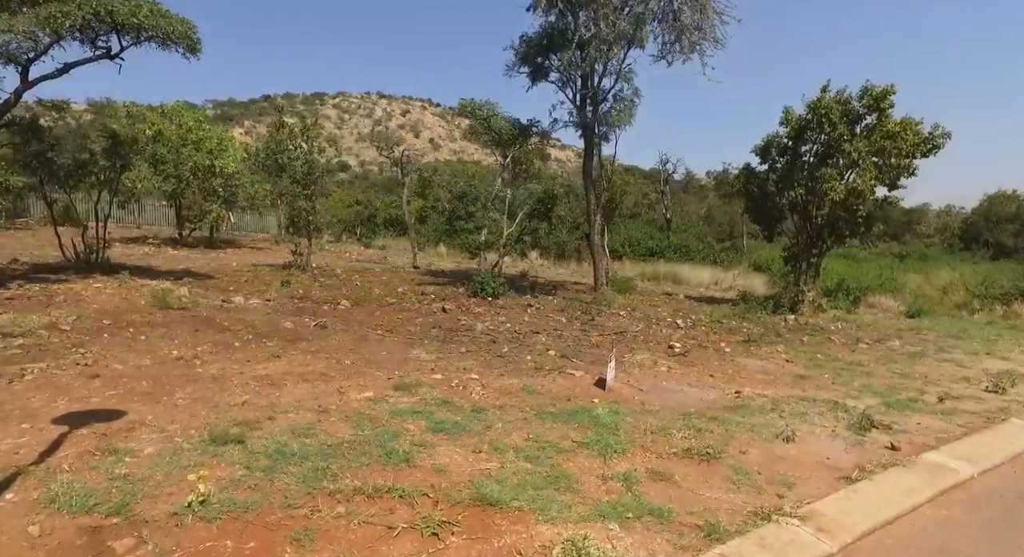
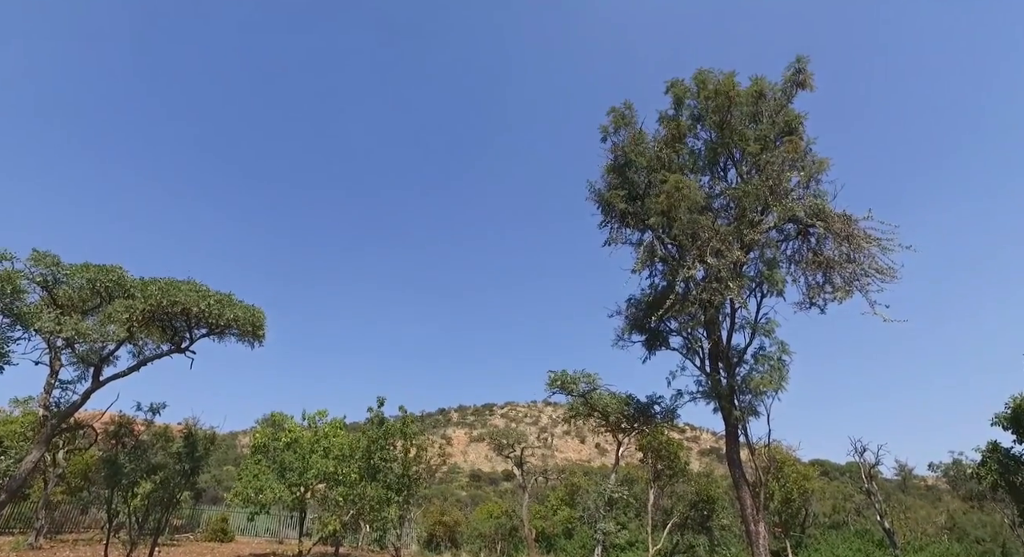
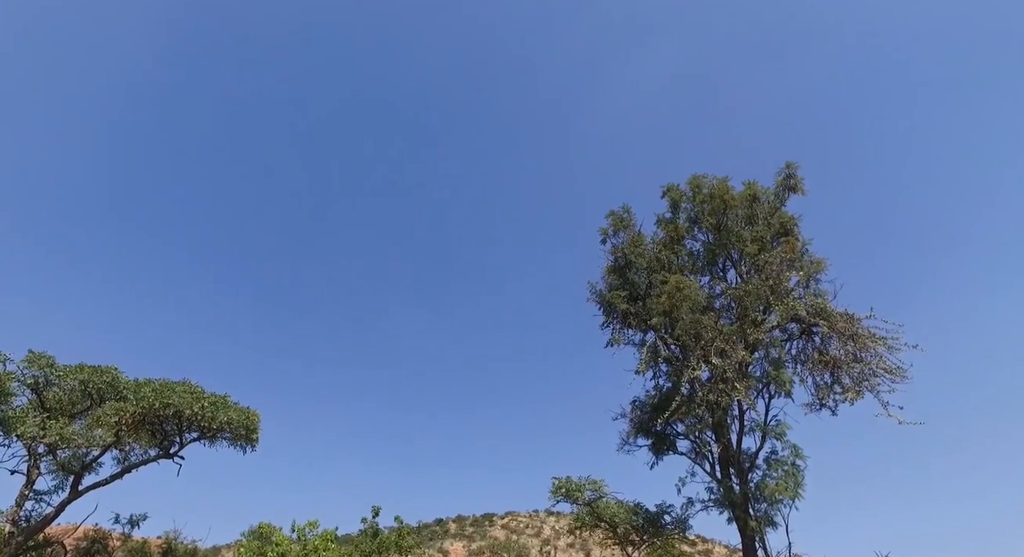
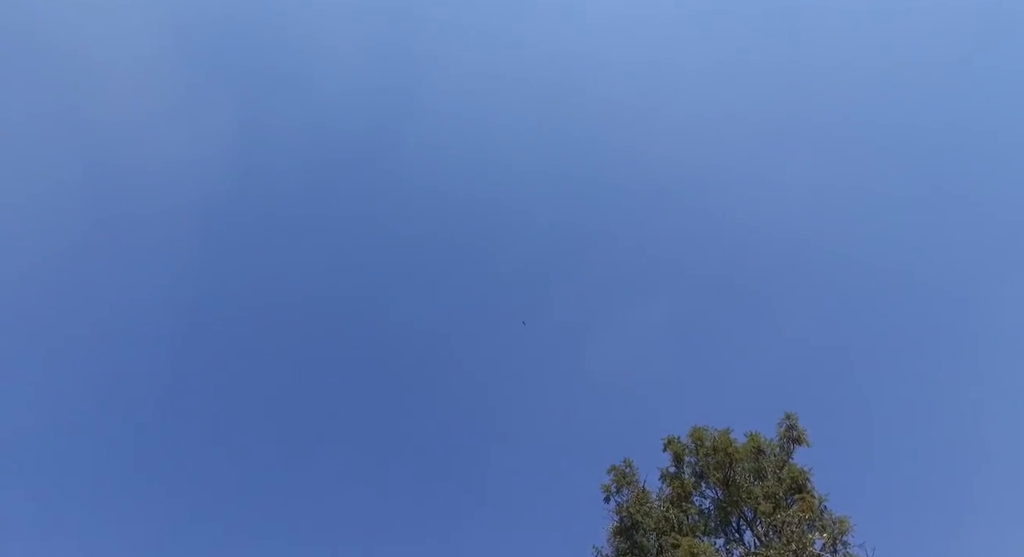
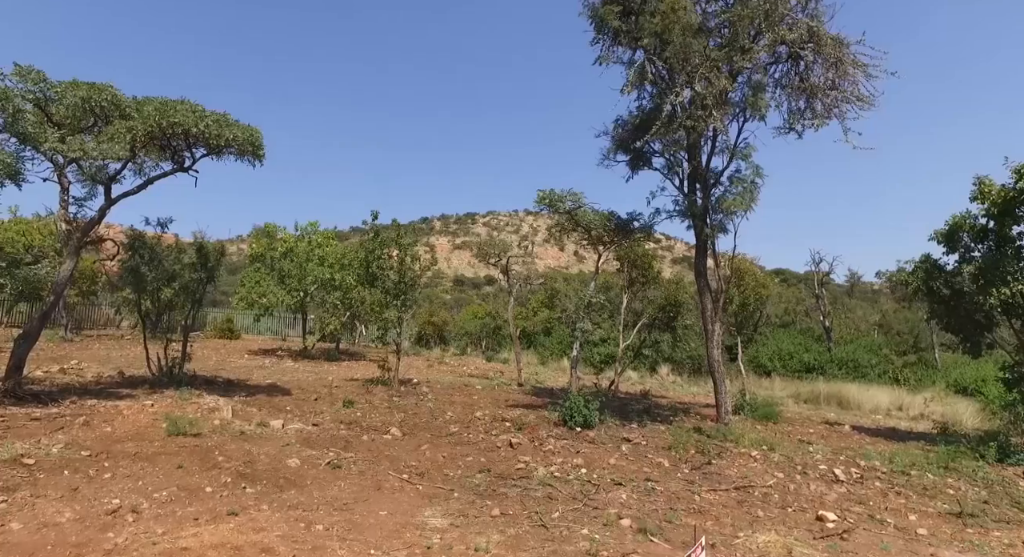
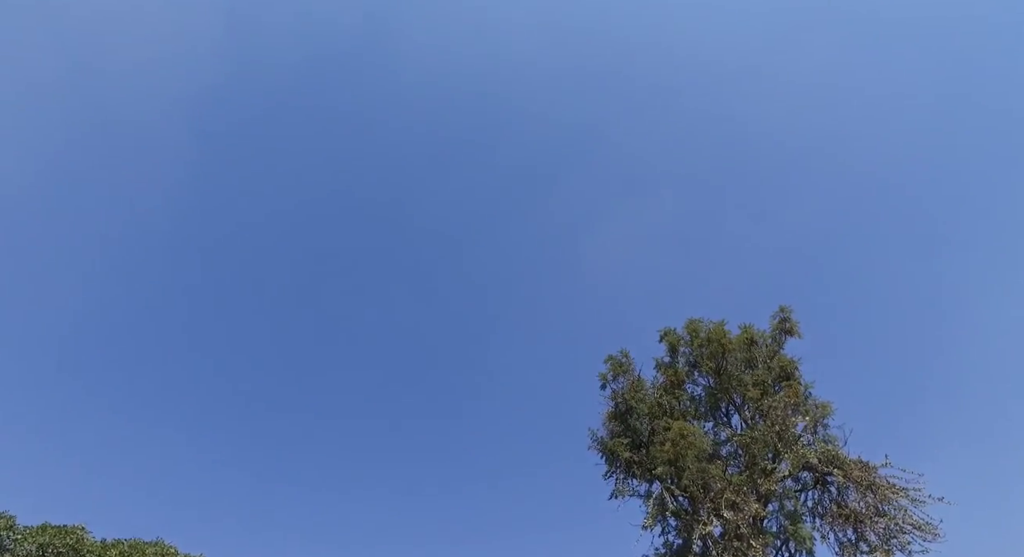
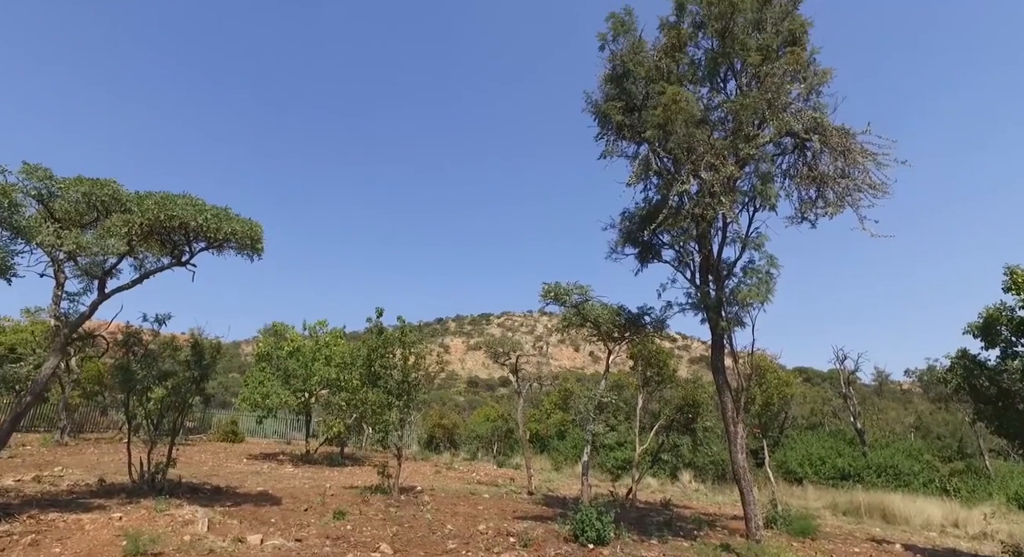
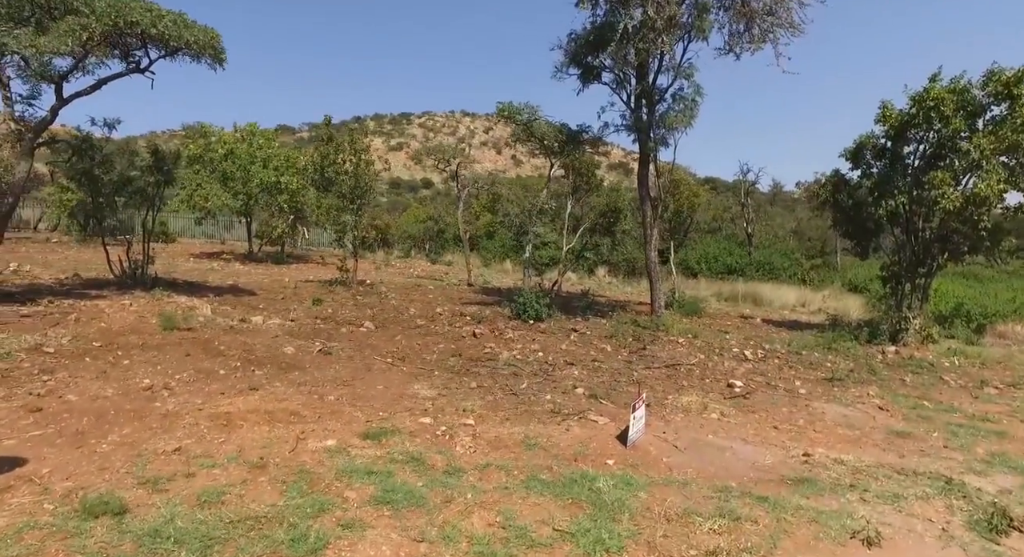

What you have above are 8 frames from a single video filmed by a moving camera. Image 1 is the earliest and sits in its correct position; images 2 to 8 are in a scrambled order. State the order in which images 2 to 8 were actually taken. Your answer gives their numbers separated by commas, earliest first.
8, 5, 7, 2, 3, 6, 4
